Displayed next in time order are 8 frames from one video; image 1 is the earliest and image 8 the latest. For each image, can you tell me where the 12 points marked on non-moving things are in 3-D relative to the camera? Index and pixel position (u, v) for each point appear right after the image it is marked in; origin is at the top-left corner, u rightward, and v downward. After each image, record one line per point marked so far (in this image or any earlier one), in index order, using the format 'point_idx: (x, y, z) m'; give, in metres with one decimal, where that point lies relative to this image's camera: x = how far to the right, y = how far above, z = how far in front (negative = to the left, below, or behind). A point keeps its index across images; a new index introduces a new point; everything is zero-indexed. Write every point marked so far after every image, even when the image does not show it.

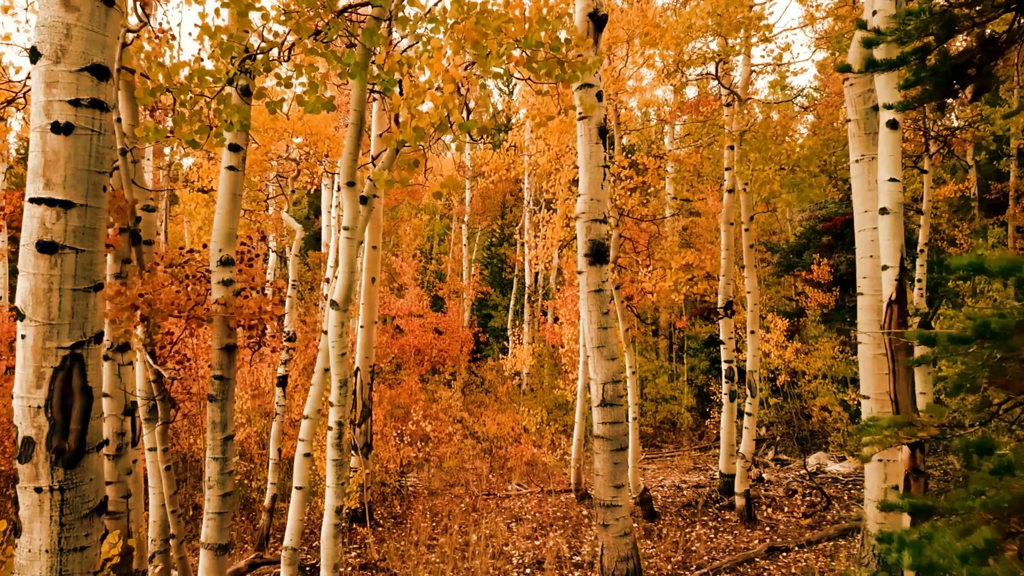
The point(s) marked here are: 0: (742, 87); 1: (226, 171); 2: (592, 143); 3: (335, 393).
0: (+3.8, +3.3, +7.9) m
1: (-2.4, +1.0, +4.0) m
2: (+0.9, +1.6, +5.3) m
3: (-1.4, -0.8, +3.7) m
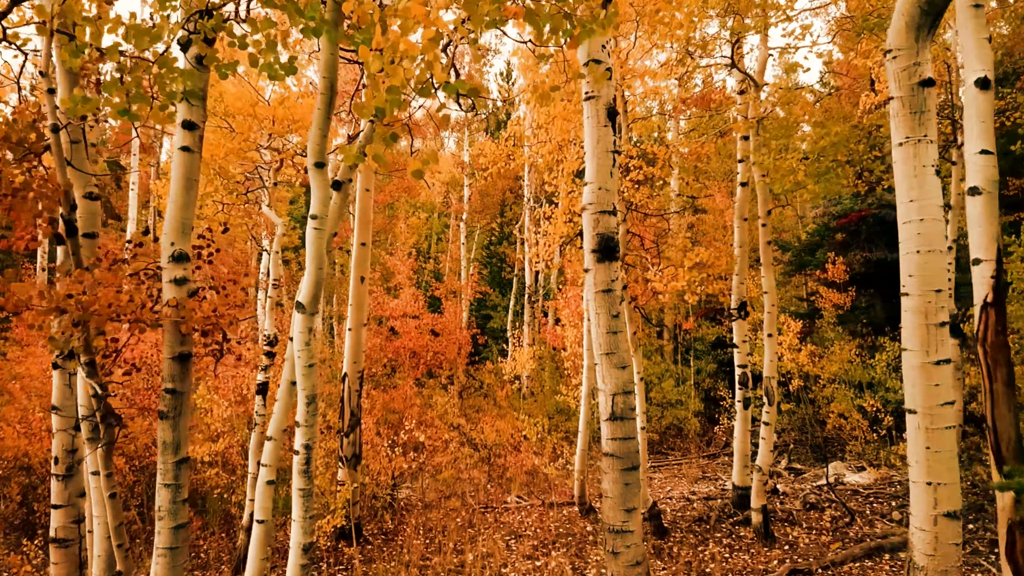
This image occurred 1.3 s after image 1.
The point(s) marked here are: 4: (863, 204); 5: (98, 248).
0: (+3.8, +3.3, +7.4) m
1: (-2.4, +1.0, +3.4) m
2: (+0.9, +1.6, +4.8) m
3: (-1.4, -0.8, +3.2) m
4: (+8.5, +2.0, +11.5) m
5: (-3.2, +0.3, +3.7) m
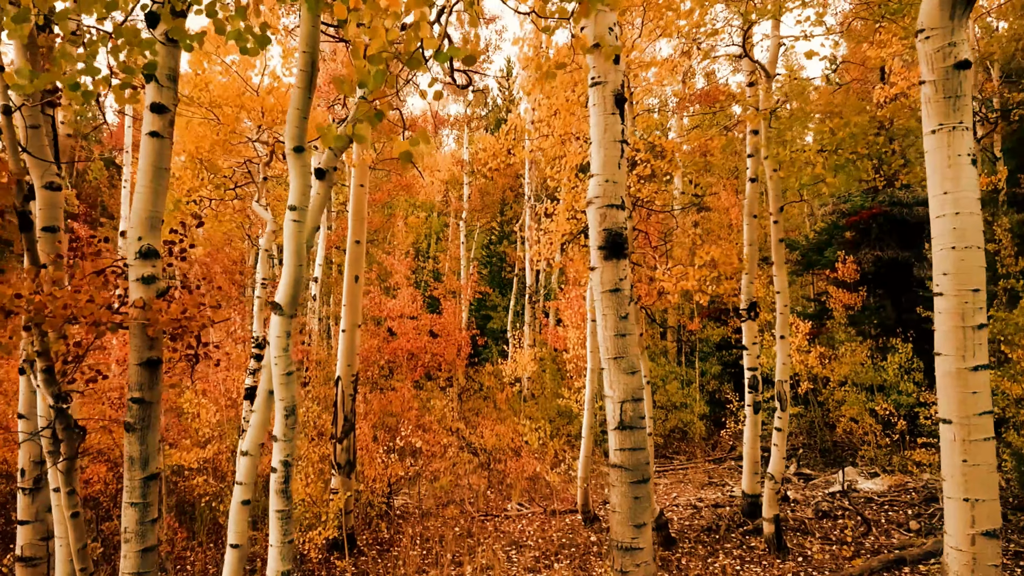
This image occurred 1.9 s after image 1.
0: (+3.8, +3.3, +7.1) m
1: (-2.4, +1.0, +3.1) m
2: (+0.9, +1.6, +4.4) m
3: (-1.4, -0.8, +2.9) m
4: (+8.5, +2.0, +11.1) m
5: (-3.2, +0.3, +3.4) m
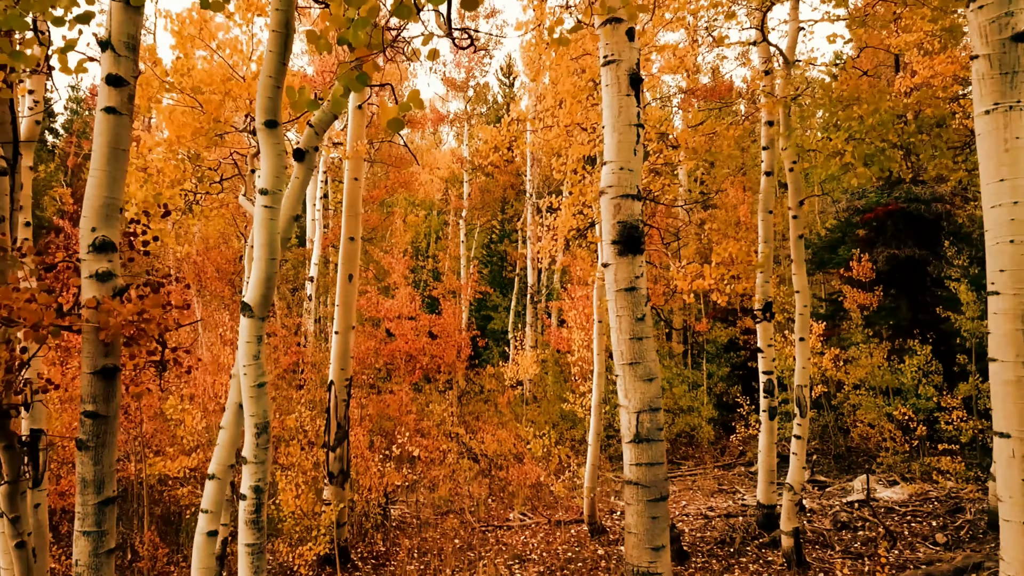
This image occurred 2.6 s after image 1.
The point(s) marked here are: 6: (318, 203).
0: (+3.9, +3.3, +6.7) m
1: (-2.4, +1.0, +2.7) m
2: (+0.9, +1.7, +4.0) m
3: (-1.4, -0.8, +2.5) m
4: (+8.5, +2.0, +10.8) m
5: (-3.2, +0.3, +3.0) m
6: (-5.1, +2.2, +12.4) m
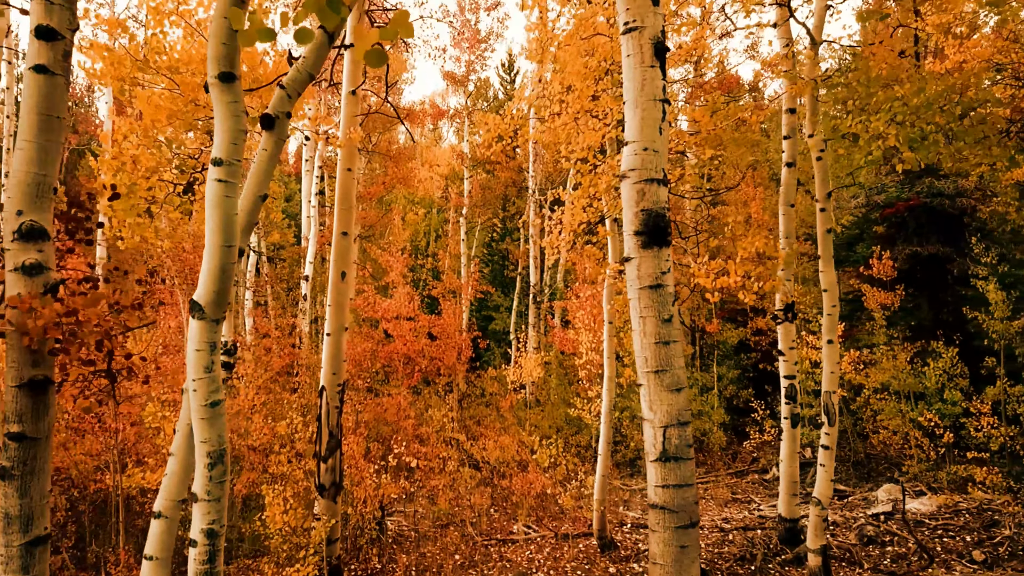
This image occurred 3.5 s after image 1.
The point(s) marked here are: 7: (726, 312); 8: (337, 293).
0: (+3.9, +3.4, +6.2) m
1: (-2.3, +1.0, +2.3) m
2: (+1.0, +1.7, +3.6) m
3: (-1.3, -0.8, +2.0) m
4: (+8.6, +2.1, +10.3) m
5: (-3.1, +0.4, +2.5) m
6: (-5.0, +2.3, +12.0) m
7: (+5.9, -0.7, +13.1) m
8: (-2.4, -0.1, +6.4) m
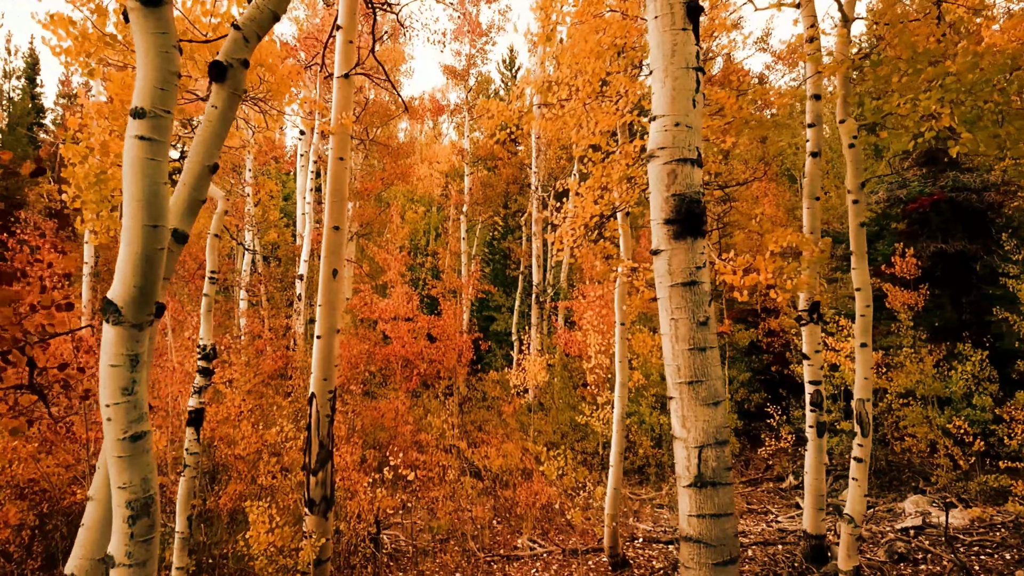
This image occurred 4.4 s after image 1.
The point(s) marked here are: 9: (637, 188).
0: (+4.0, +3.4, +5.7) m
1: (-2.2, +1.0, +1.8) m
2: (+1.1, +1.7, +3.1) m
3: (-1.2, -0.8, +1.5) m
4: (+8.7, +2.1, +9.8) m
5: (-3.1, +0.4, +2.0) m
6: (-4.9, +2.3, +11.5) m
7: (+6.0, -0.7, +12.7) m
8: (-2.3, -0.1, +5.9) m
9: (+1.5, +1.2, +5.8) m
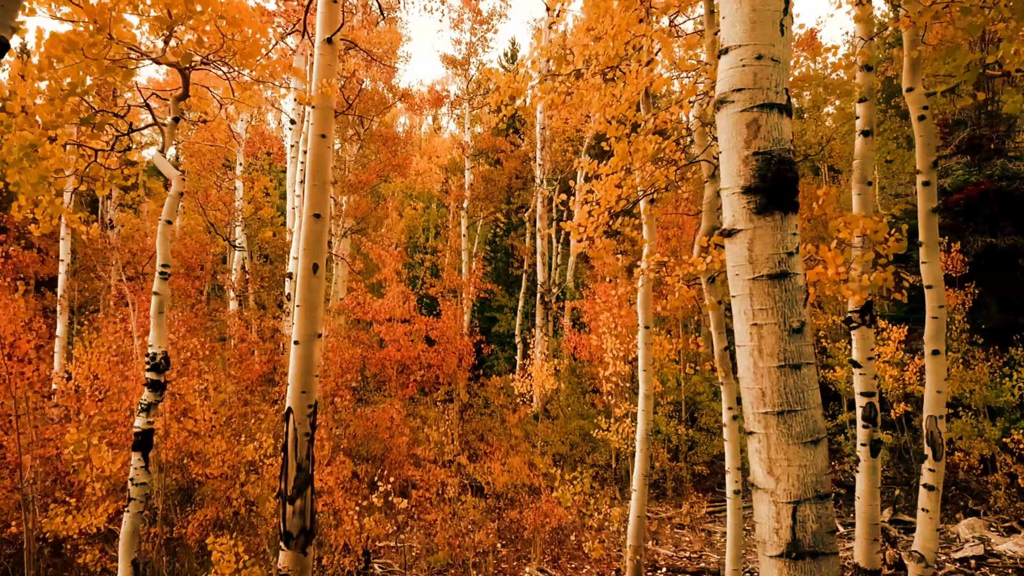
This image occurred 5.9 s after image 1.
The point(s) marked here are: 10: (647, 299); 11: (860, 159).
0: (+4.1, +3.4, +4.9) m
1: (-2.2, +1.1, +0.9) m
2: (+1.1, +1.7, +2.3) m
3: (-1.1, -0.7, +0.7) m
4: (+8.8, +2.1, +9.0) m
5: (-3.0, +0.4, +1.2) m
6: (-4.8, +2.3, +10.7) m
7: (+6.1, -0.6, +11.8) m
8: (-2.2, 0.0, +5.1) m
9: (+1.6, +1.3, +5.0) m
10: (+1.8, -0.1, +6.3) m
11: (+4.2, +1.6, +5.7) m
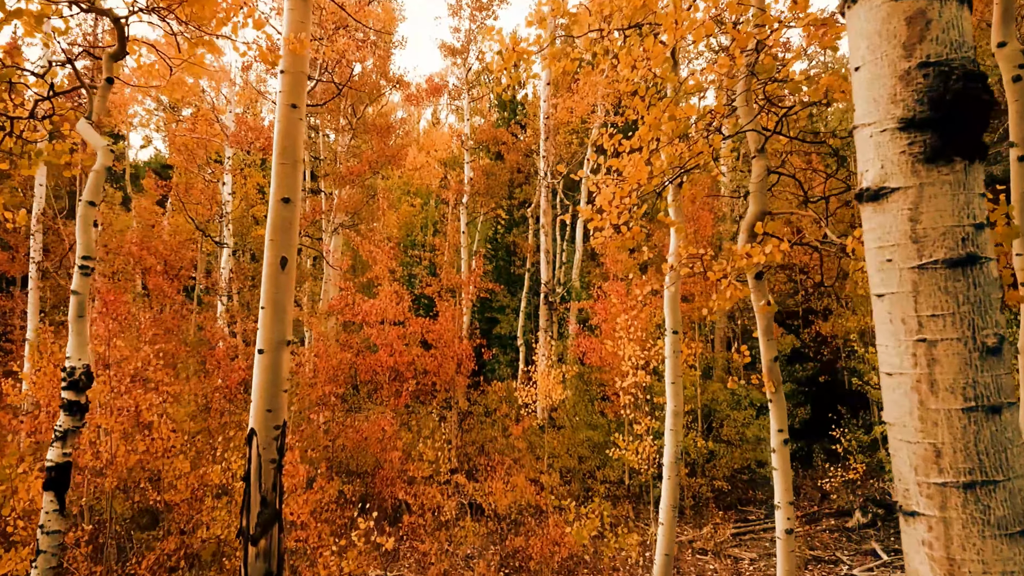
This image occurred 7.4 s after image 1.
0: (+4.2, +3.4, +4.0) m
1: (-2.1, +1.1, +0.1) m
2: (+1.2, +1.7, +1.4) m
3: (-1.1, -0.7, -0.1) m
4: (+8.8, +2.1, +8.1) m
5: (-2.9, +0.4, +0.4) m
6: (-4.8, +2.3, +9.8) m
7: (+6.2, -0.6, +11.0) m
8: (-2.1, 0.0, +4.3) m
9: (+1.7, +1.3, +4.1) m
10: (+1.8, -0.1, +5.5) m
11: (+4.3, +1.6, +4.9) m
